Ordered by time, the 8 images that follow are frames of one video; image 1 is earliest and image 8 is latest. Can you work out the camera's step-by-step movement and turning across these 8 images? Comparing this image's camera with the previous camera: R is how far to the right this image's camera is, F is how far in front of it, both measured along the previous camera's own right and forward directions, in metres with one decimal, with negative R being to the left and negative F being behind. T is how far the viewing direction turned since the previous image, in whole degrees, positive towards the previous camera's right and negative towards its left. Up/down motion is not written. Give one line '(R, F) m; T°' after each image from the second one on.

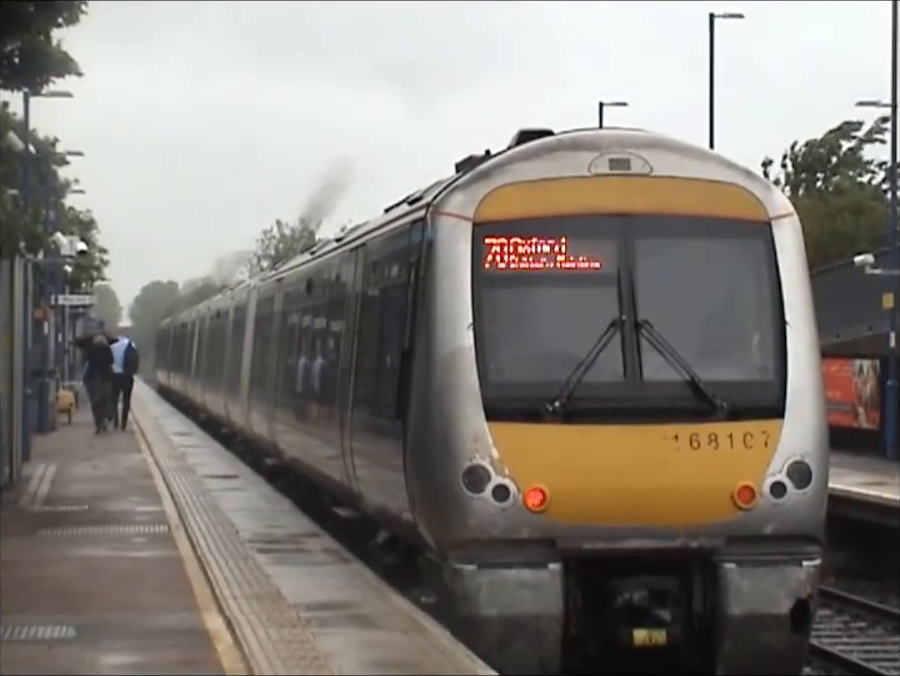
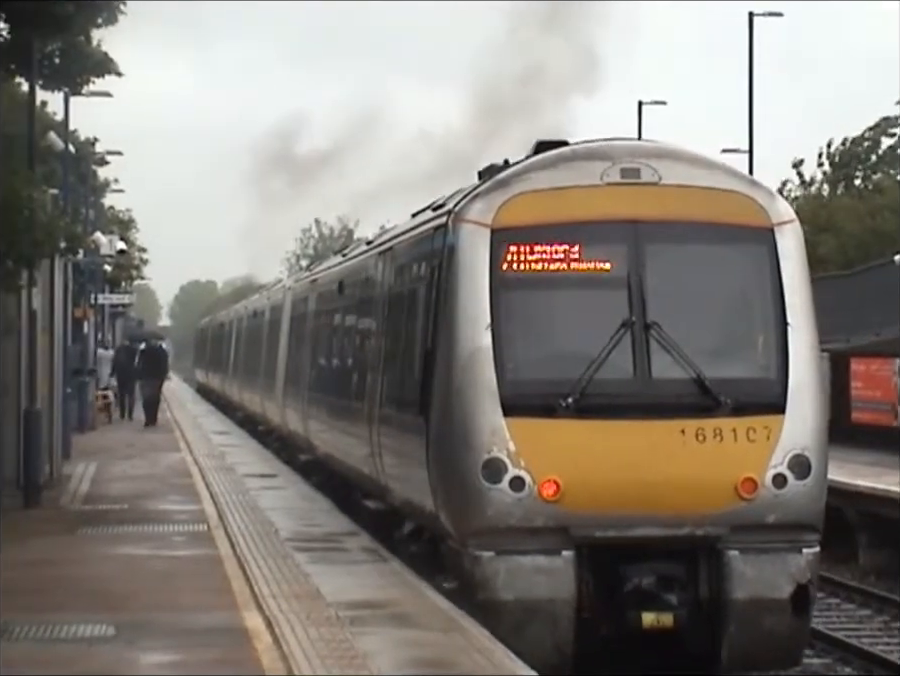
(0.0, 0.0) m; -1°
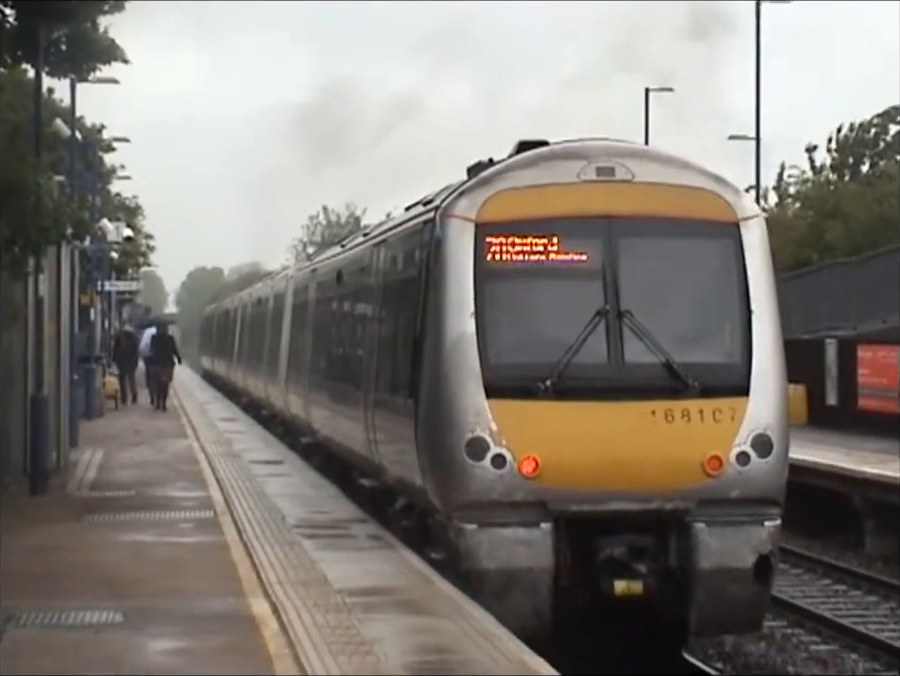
(0.0, 0.0) m; 0°
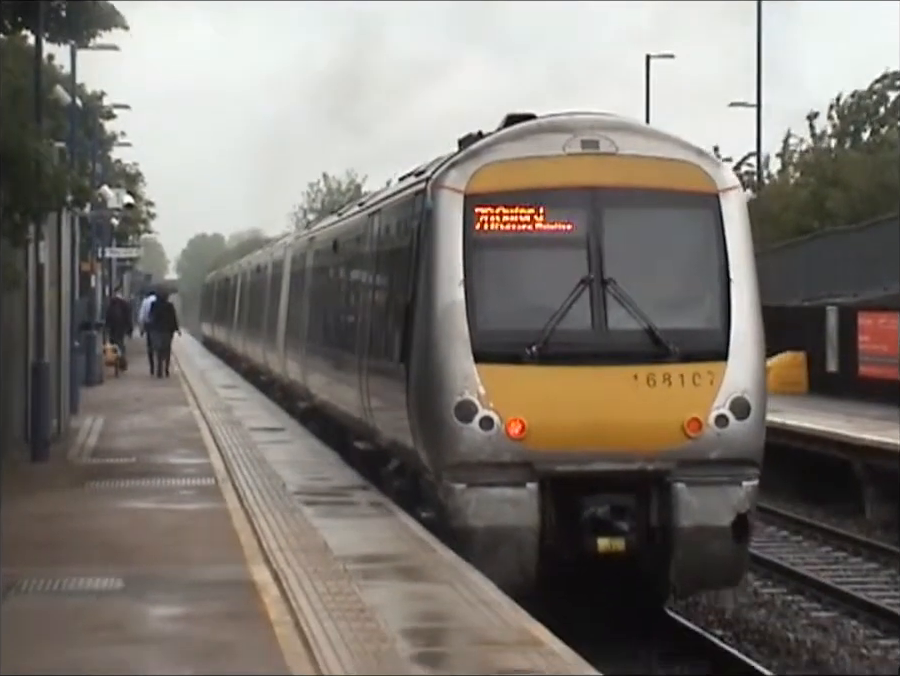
(-0.1, 0.0) m; 0°
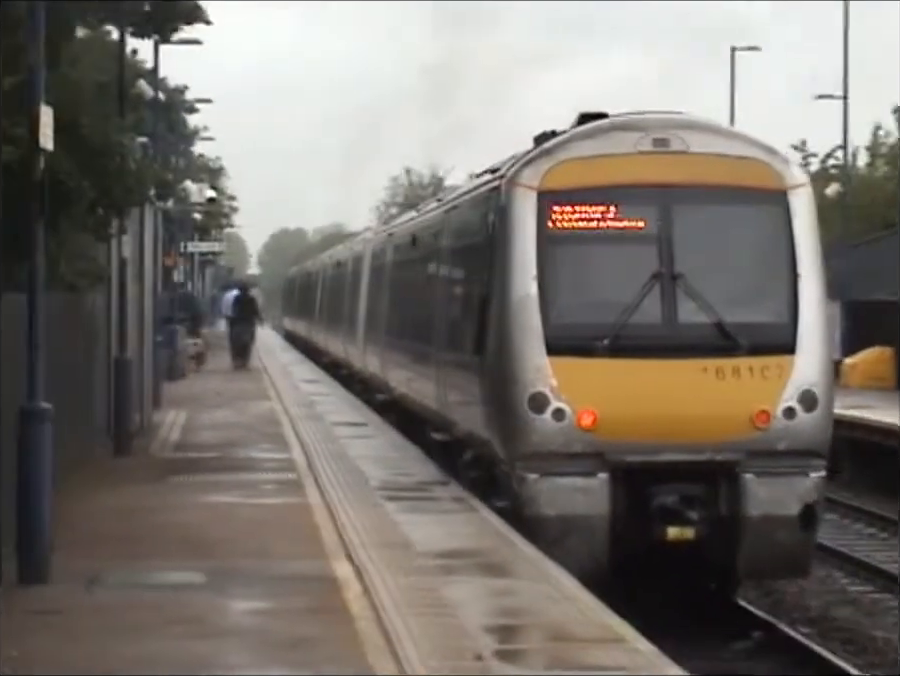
(-0.1, +0.1) m; -2°
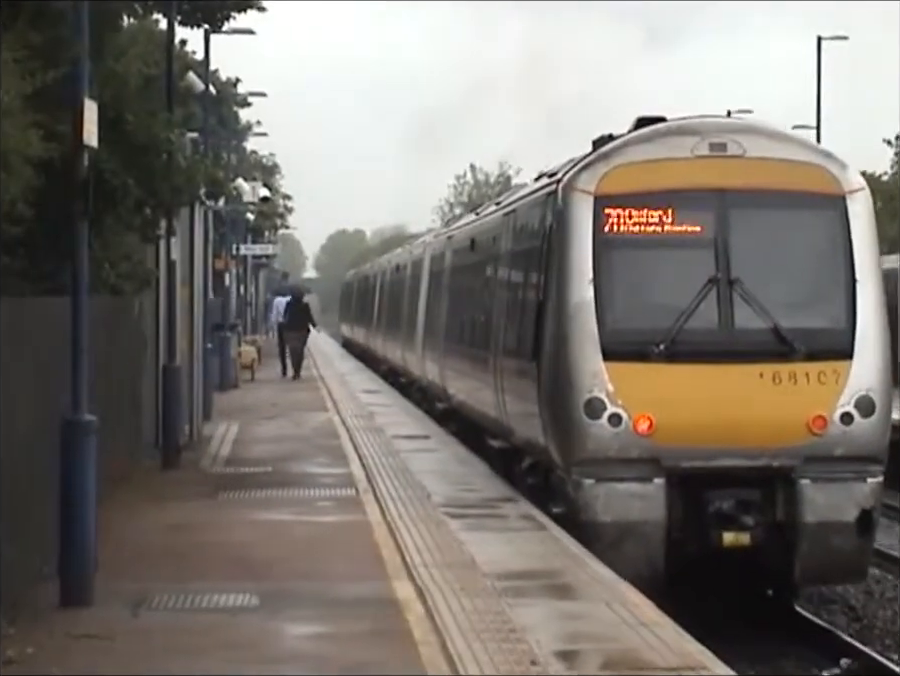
(-0.1, +0.8) m; -2°
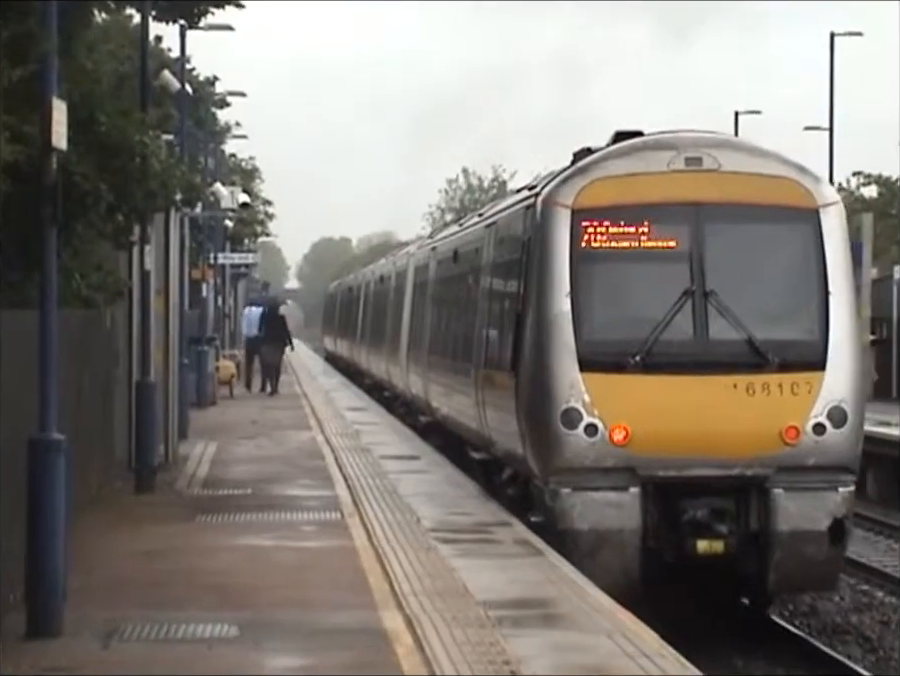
(-0.1, +0.8) m; +1°
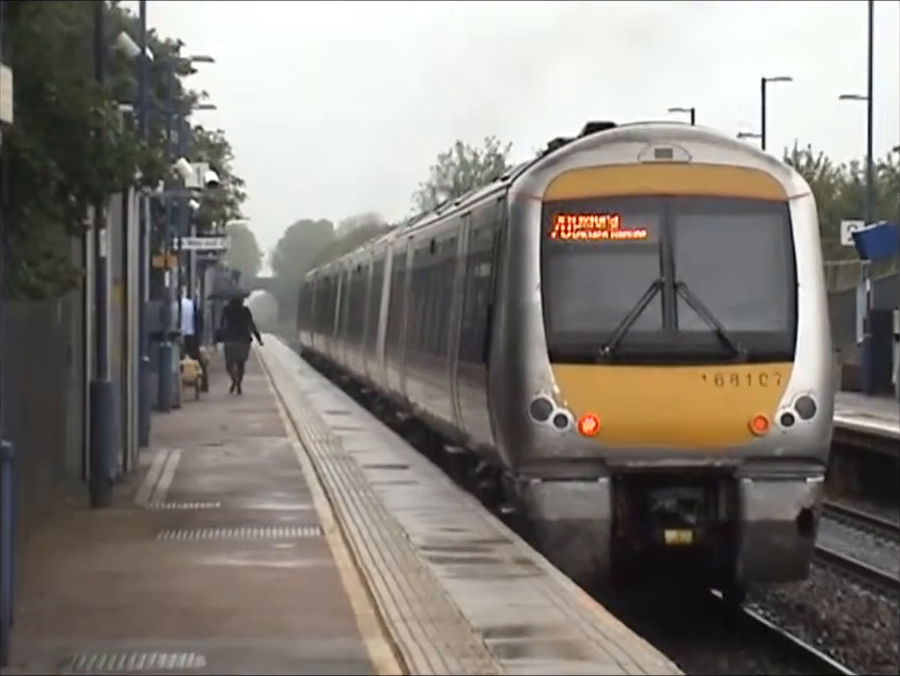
(-0.1, +1.4) m; +1°
